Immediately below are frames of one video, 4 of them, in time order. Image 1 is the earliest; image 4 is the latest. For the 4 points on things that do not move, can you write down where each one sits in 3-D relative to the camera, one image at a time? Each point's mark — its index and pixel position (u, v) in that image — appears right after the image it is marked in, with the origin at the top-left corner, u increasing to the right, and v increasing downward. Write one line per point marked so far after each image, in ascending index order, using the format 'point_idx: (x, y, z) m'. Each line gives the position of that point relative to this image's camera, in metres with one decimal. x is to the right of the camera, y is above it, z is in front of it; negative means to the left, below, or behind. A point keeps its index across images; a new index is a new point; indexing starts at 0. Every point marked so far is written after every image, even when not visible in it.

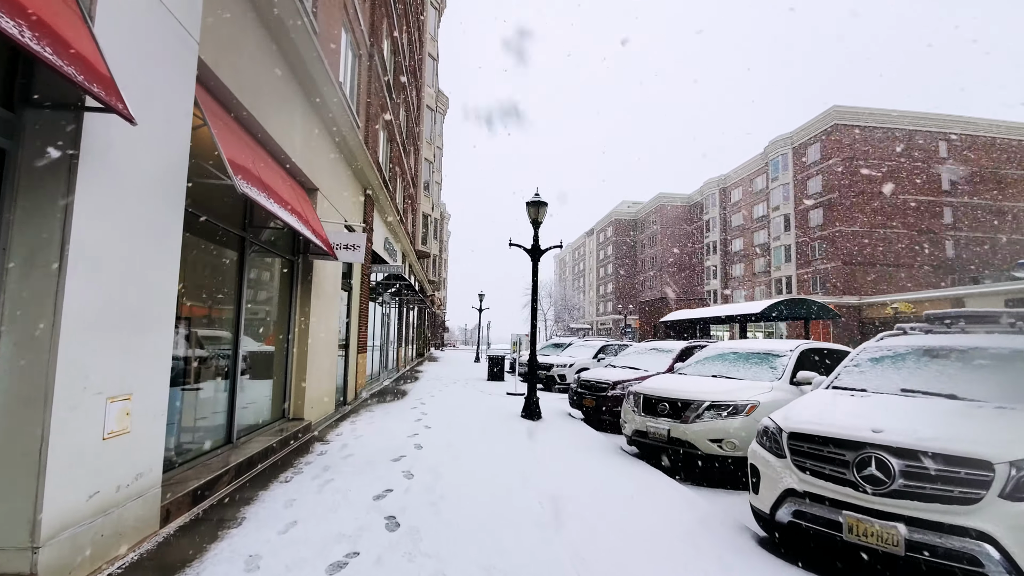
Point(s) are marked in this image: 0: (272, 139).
0: (-3.0, +1.9, +5.9) m
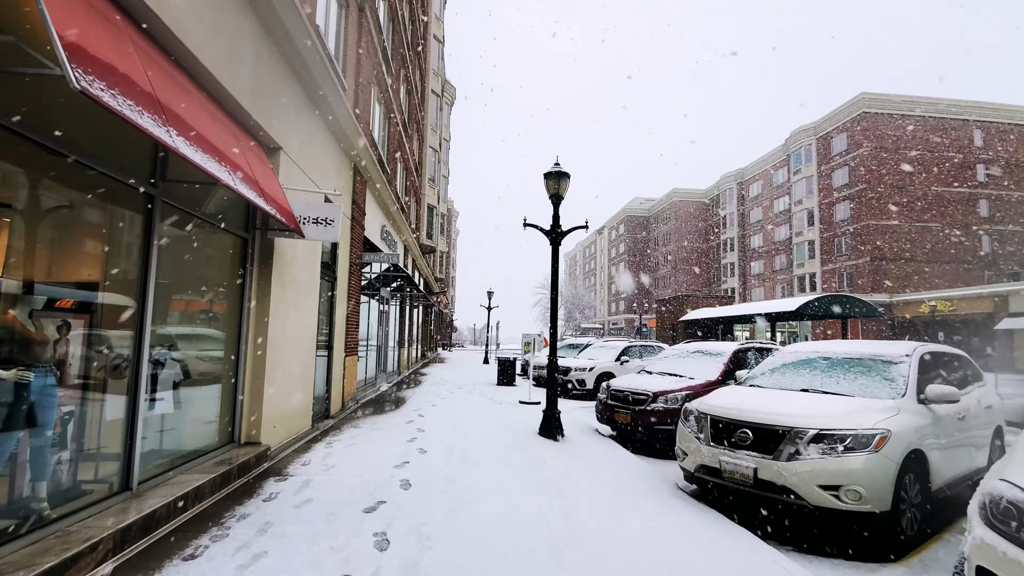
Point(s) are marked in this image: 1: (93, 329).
0: (-2.8, +2.0, +4.3) m
1: (-3.3, -0.3, +3.8) m
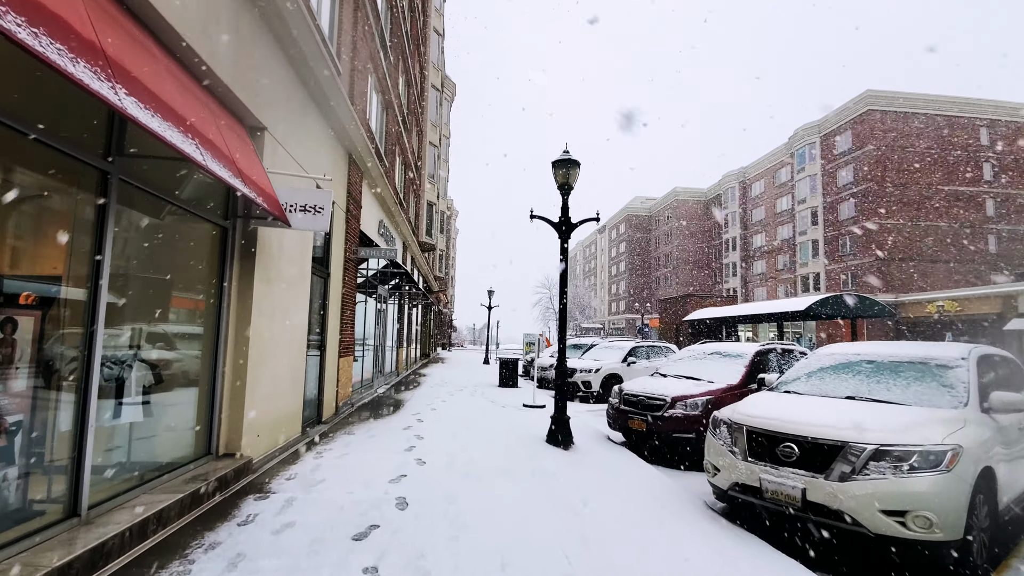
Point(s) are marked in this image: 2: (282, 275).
0: (-2.7, +2.1, +3.7) m
1: (-3.2, -0.3, +3.2) m
2: (-2.8, +0.1, +5.8) m
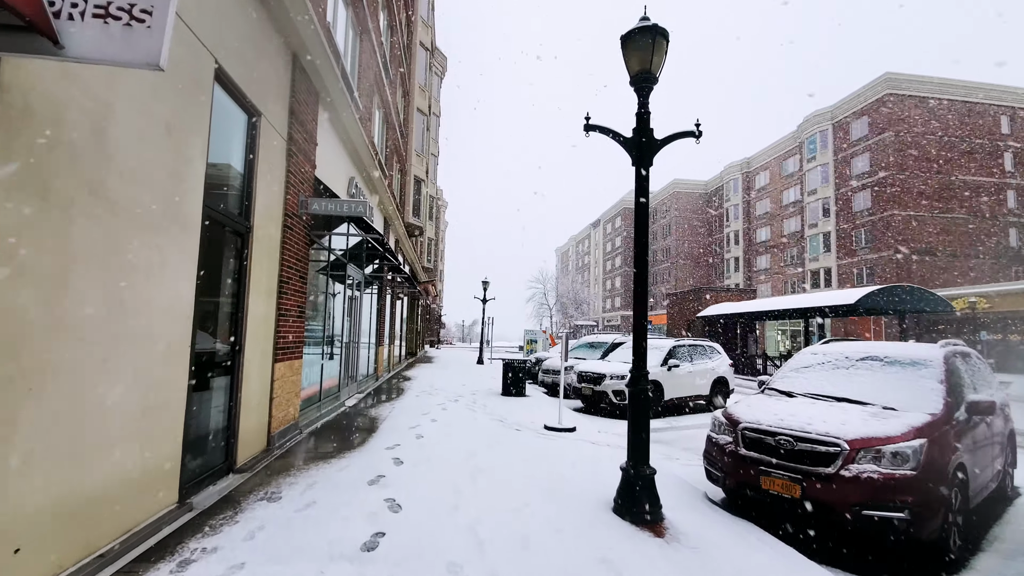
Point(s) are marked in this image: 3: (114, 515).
0: (-2.2, +2.4, +0.7) m
1: (-2.7, +0.1, +0.3) m
2: (-2.4, +0.5, +2.8) m
3: (-2.5, -1.4, +2.9) m
